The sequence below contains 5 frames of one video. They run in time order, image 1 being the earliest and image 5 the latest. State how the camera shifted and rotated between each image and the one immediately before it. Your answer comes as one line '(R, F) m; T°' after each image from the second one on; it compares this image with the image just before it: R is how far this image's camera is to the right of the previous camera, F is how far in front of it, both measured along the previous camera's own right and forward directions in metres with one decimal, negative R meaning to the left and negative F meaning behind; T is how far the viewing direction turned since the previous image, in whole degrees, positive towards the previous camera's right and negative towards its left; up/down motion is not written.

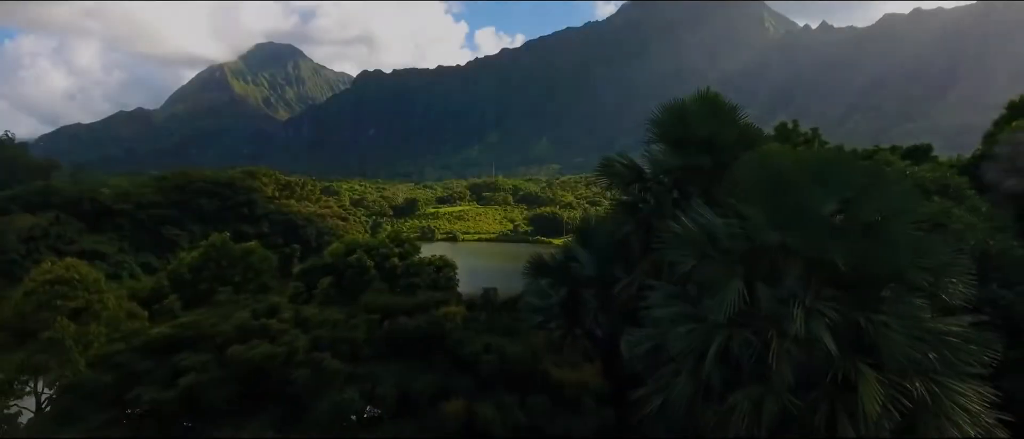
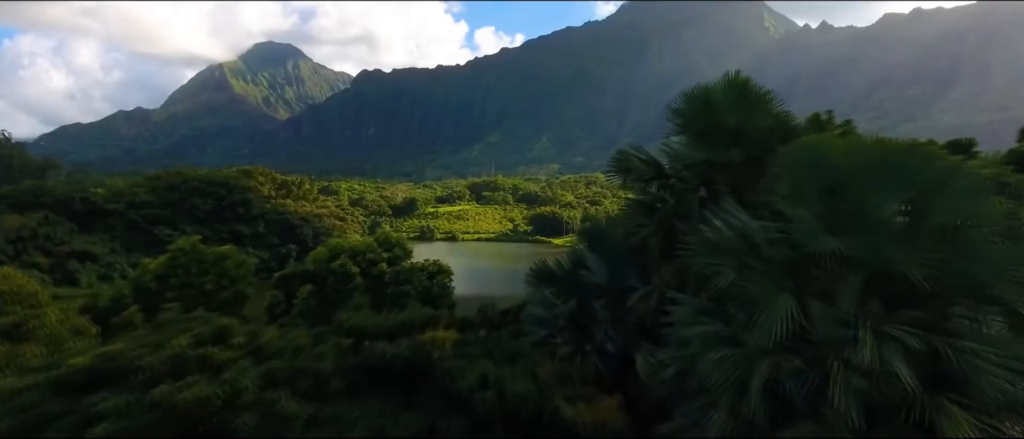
(0.0, +0.8) m; 0°
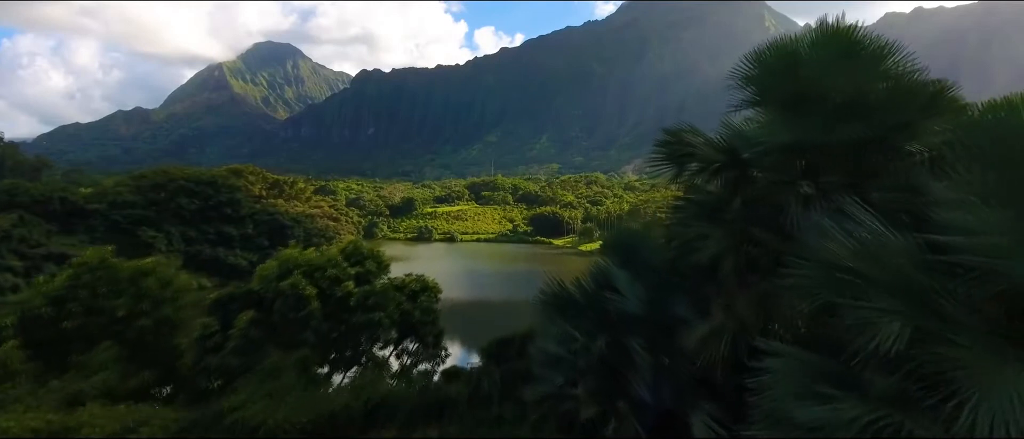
(0.0, +1.7) m; 0°
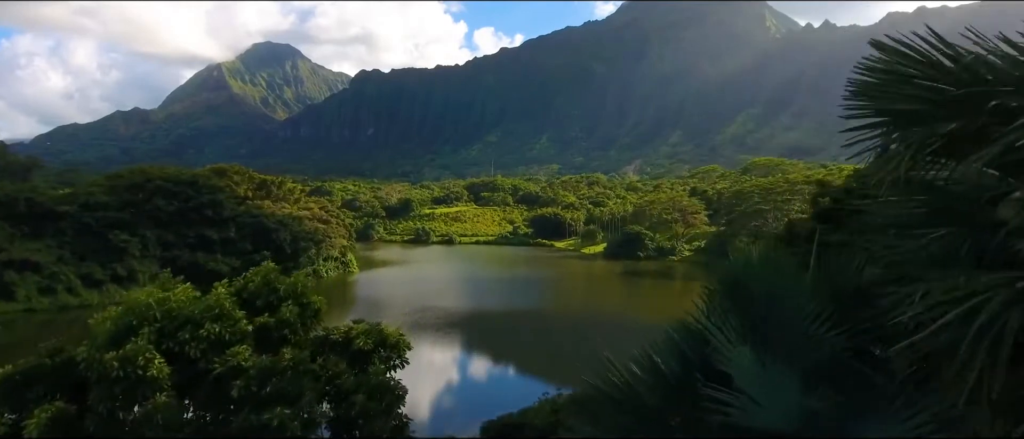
(-0.1, +2.4) m; 0°
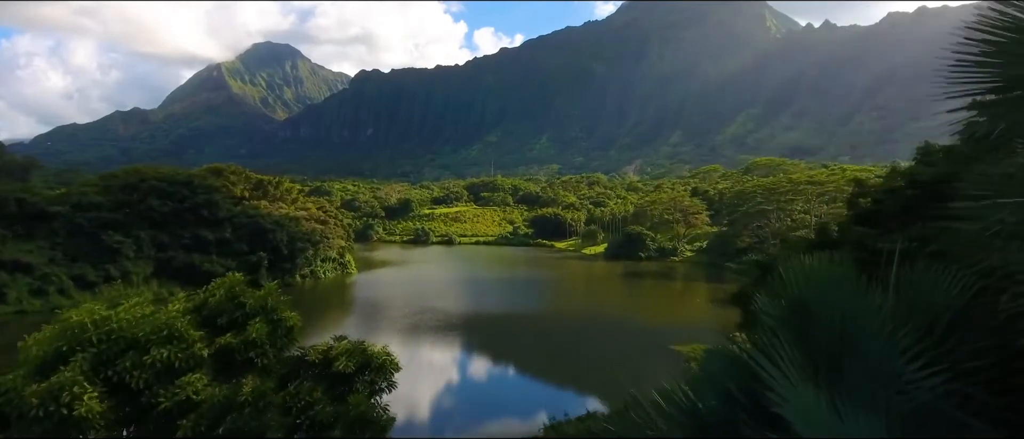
(0.0, +0.5) m; 0°
